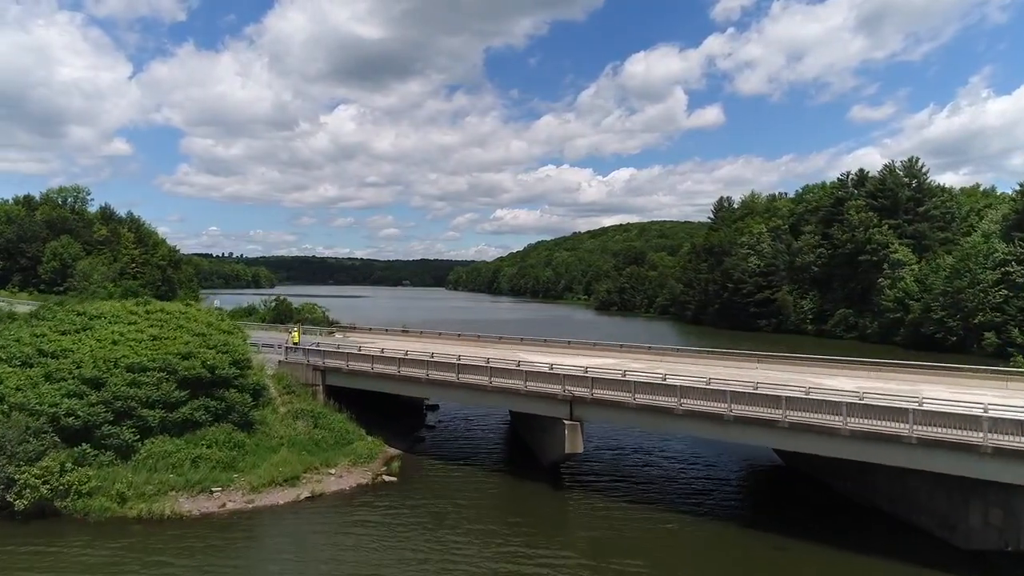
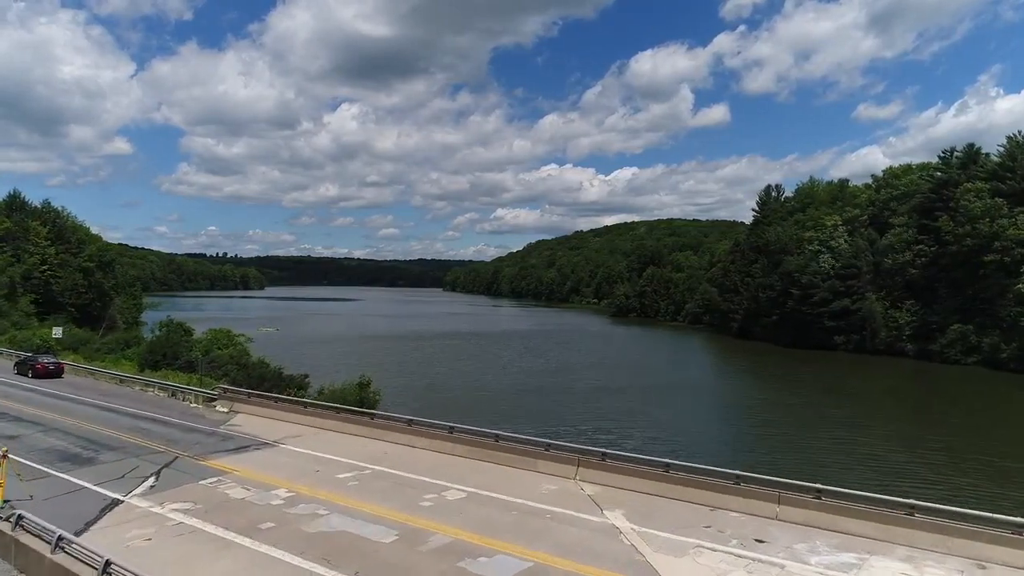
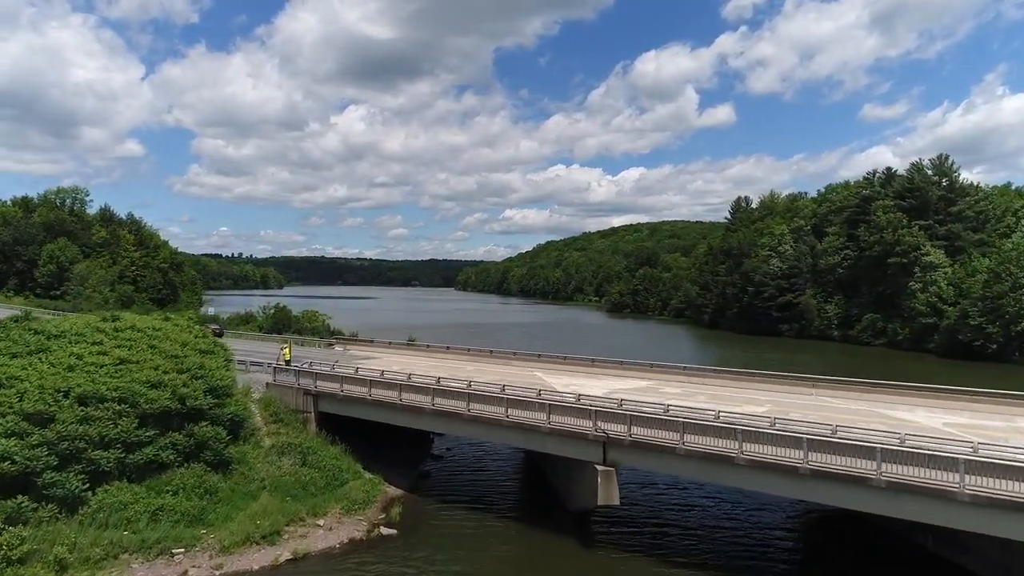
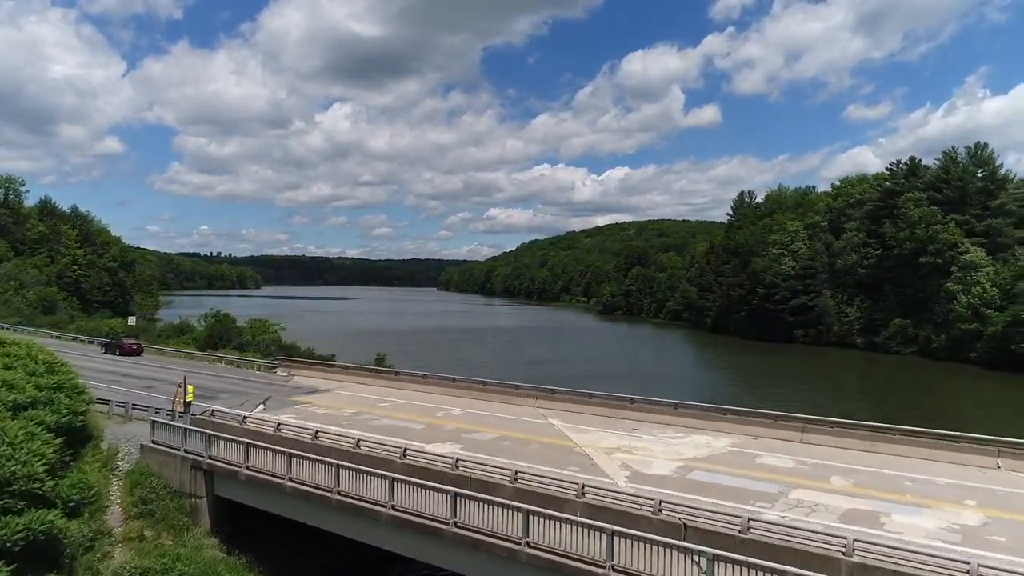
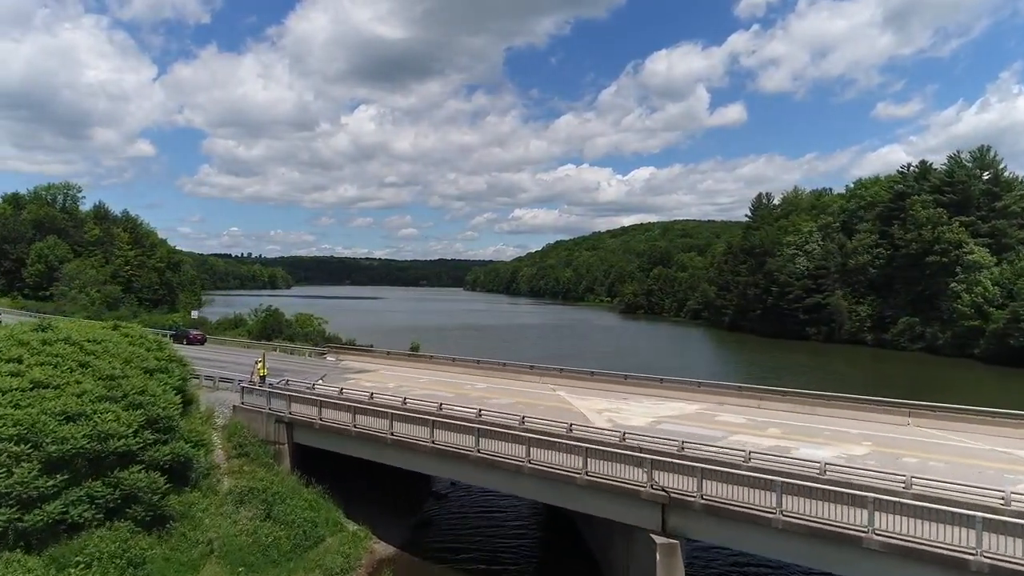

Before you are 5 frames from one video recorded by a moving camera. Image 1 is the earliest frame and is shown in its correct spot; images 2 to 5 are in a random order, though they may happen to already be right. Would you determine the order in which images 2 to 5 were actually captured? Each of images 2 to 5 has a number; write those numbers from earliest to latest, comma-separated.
3, 5, 4, 2
